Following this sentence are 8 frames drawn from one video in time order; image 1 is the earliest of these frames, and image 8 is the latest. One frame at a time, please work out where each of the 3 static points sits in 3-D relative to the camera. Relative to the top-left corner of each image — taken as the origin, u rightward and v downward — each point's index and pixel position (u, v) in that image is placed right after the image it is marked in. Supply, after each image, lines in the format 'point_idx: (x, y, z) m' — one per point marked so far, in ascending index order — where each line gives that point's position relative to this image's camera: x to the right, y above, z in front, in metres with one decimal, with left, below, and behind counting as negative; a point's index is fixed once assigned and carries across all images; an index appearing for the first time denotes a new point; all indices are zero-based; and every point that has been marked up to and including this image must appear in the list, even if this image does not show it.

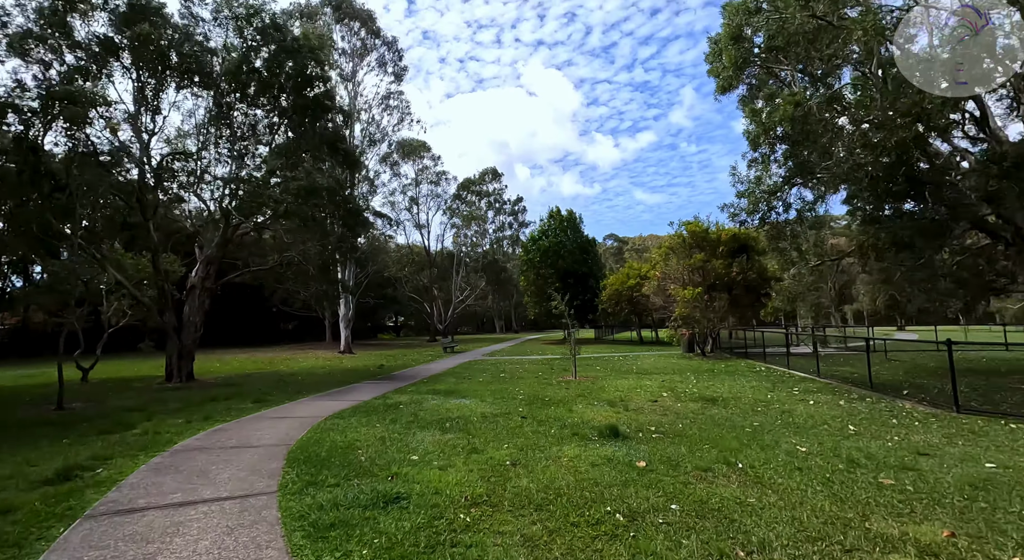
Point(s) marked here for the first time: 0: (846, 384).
0: (+8.0, -2.5, +12.1) m
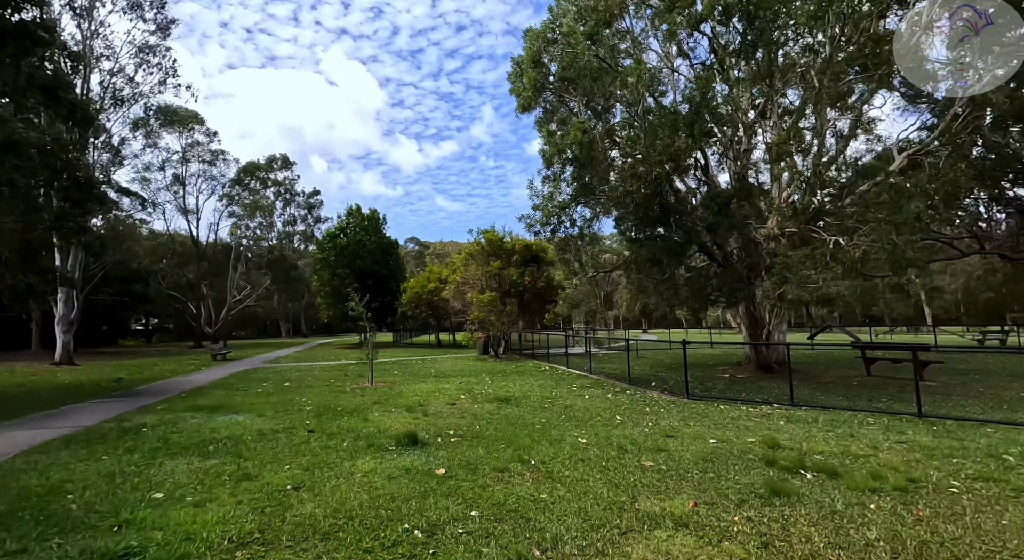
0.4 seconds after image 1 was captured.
0: (+2.9, -2.7, +14.0) m
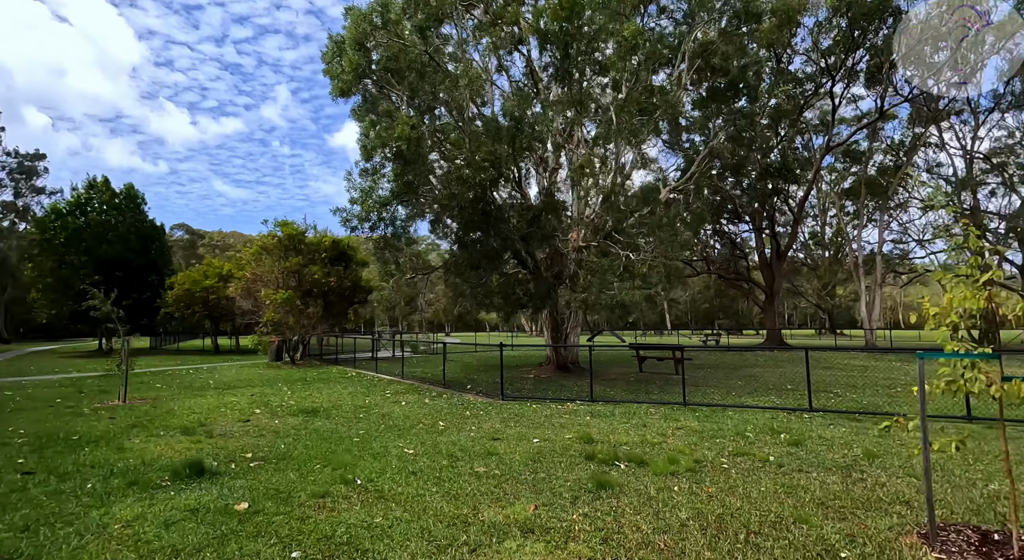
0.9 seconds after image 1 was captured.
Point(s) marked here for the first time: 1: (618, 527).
0: (-2.2, -2.8, +13.8) m
1: (+0.9, -2.1, +4.3) m
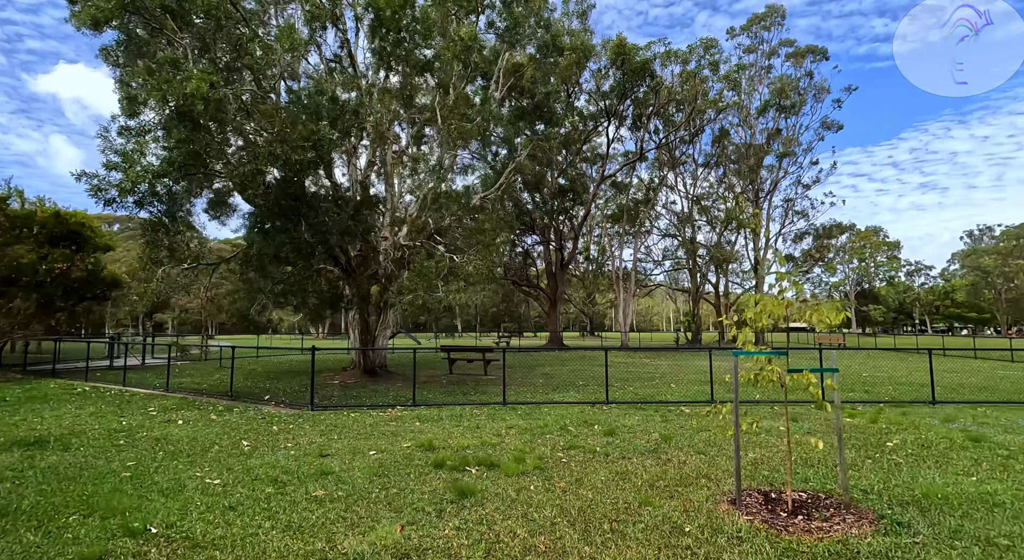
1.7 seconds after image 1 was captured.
0: (-6.8, -2.6, +11.6) m
1: (-0.1, -2.0, +4.1) m
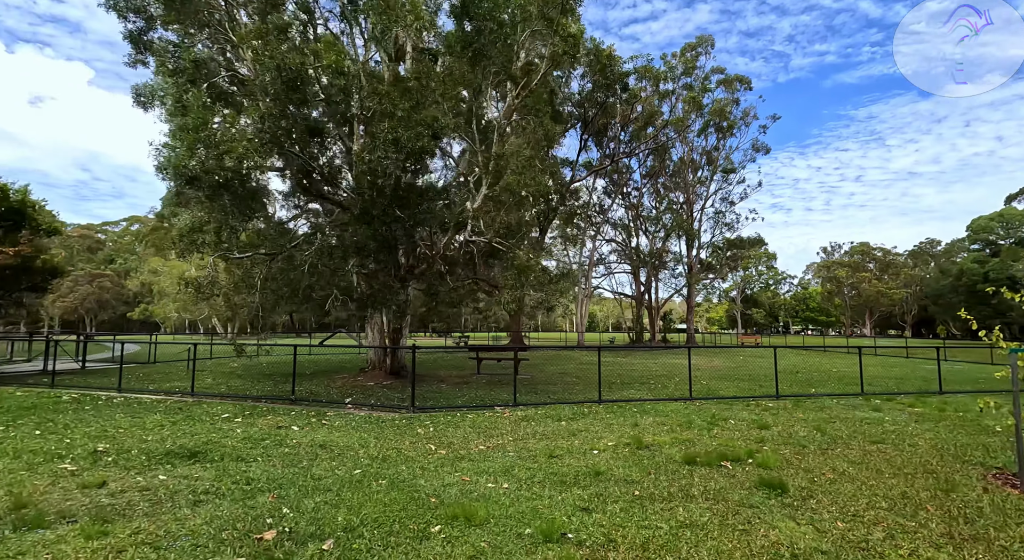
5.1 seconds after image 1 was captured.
0: (-4.9, -2.4, +10.2) m
1: (+2.8, -1.9, +3.9) m
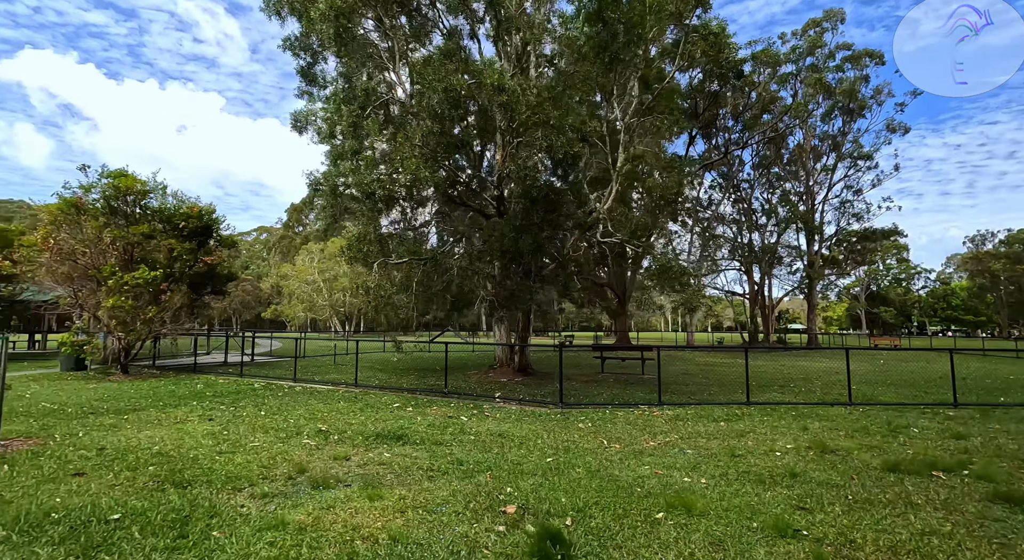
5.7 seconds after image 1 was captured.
0: (-1.9, -2.5, +11.2) m
1: (+4.4, -1.8, +3.4) m
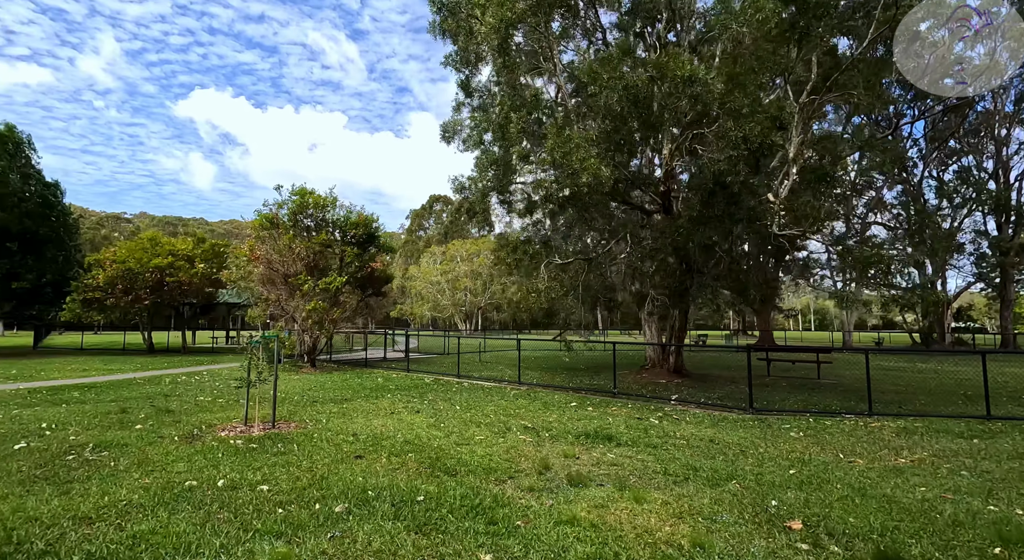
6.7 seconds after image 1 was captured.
0: (+1.8, -2.5, +11.1) m
1: (+6.1, -1.7, +2.1) m
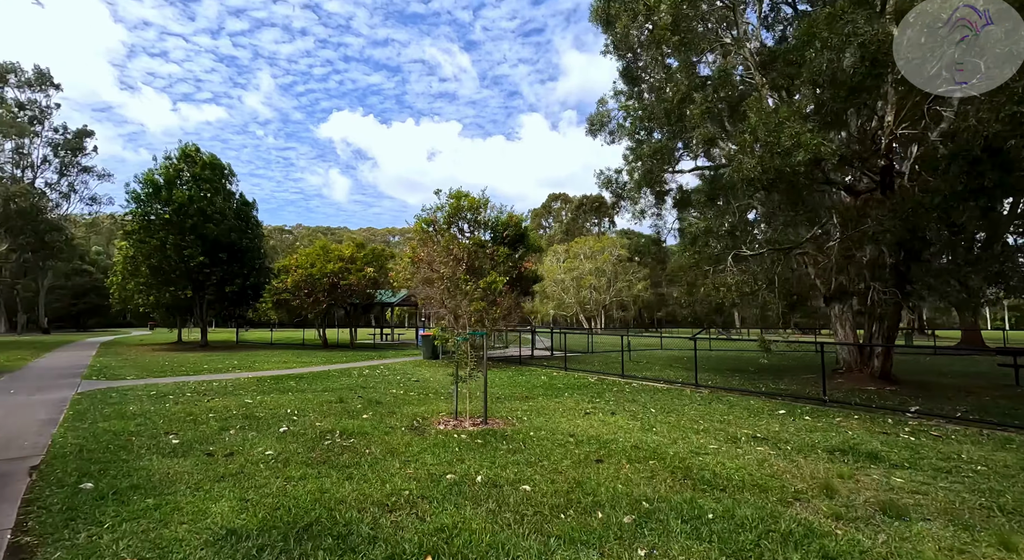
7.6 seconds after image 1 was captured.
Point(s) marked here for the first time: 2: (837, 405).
0: (+5.5, -2.3, +9.7) m
1: (+7.3, -1.4, -0.2) m
2: (+6.1, -2.2, +9.1) m
